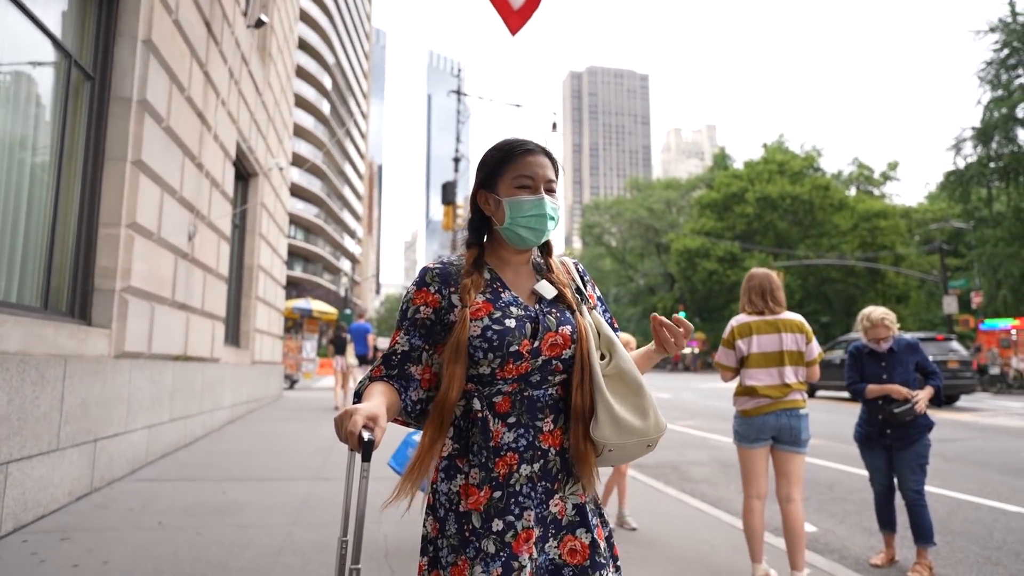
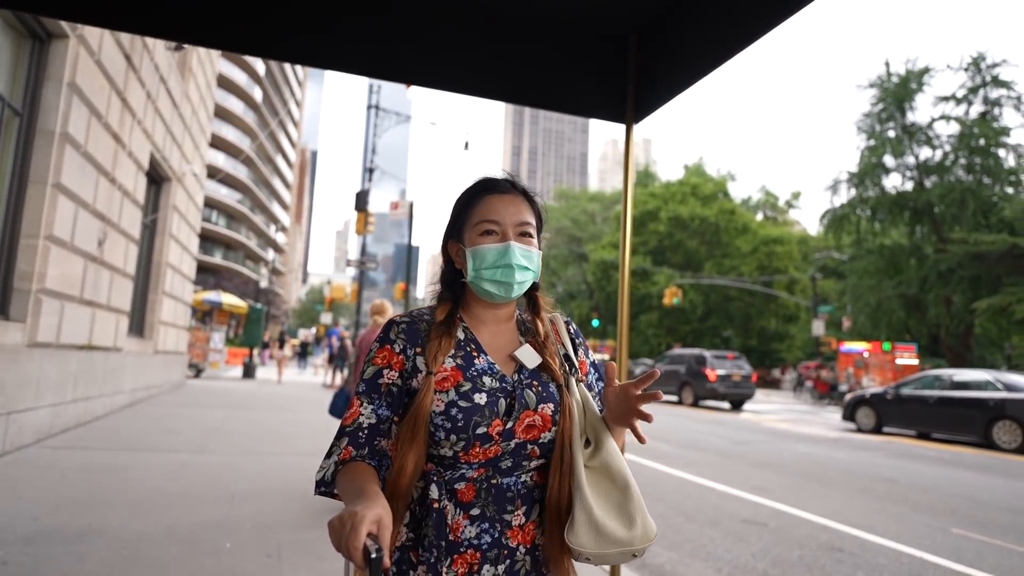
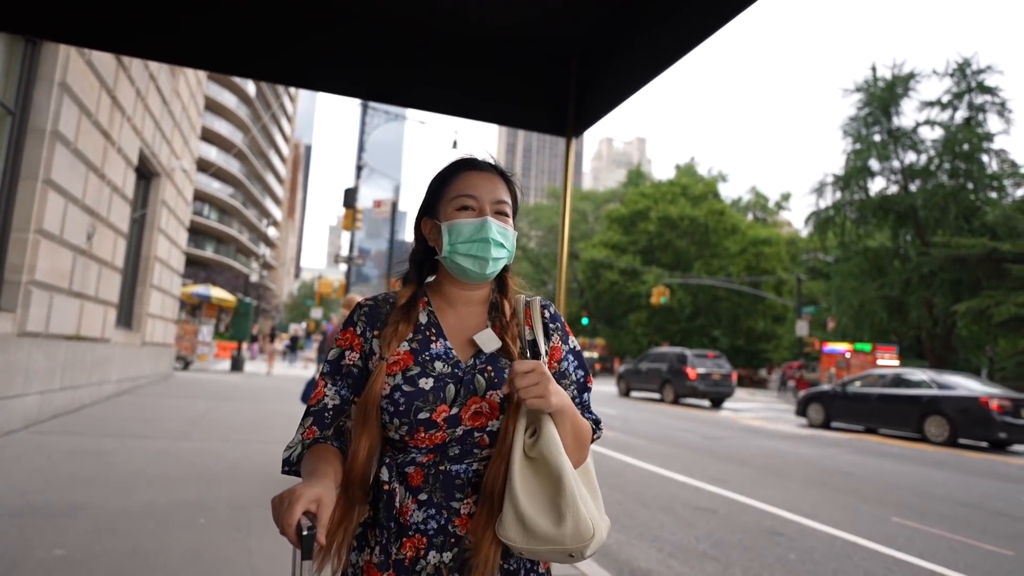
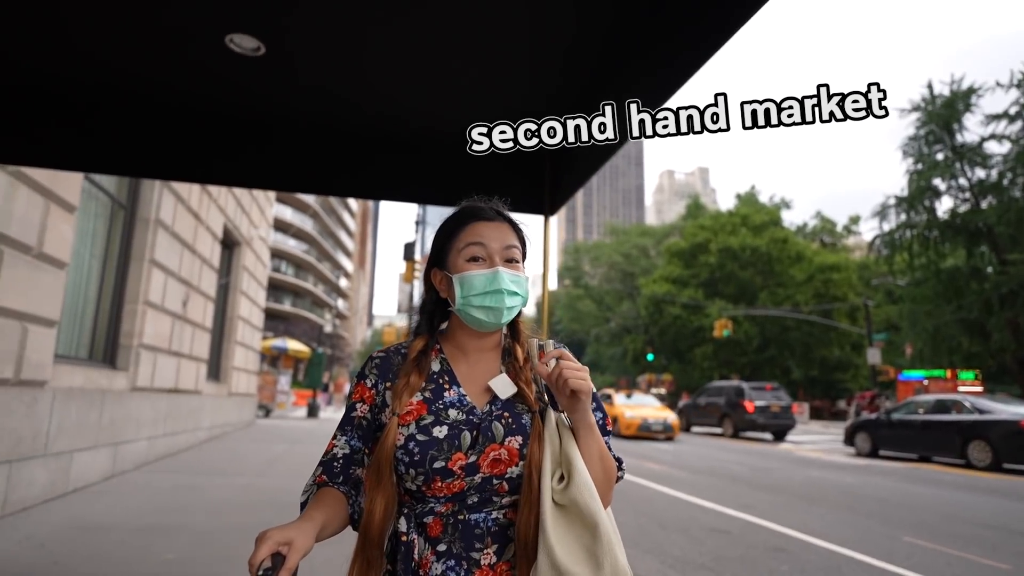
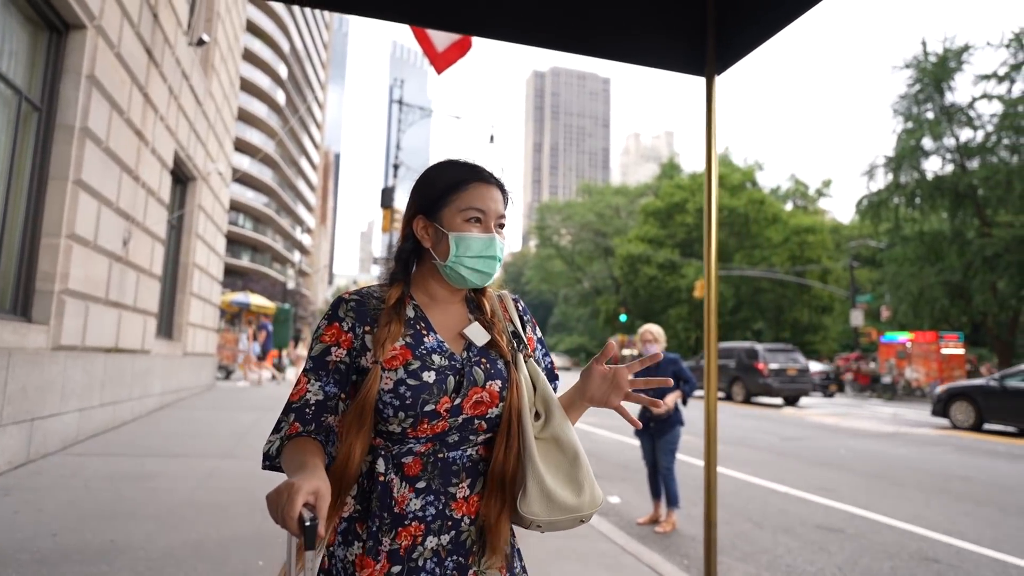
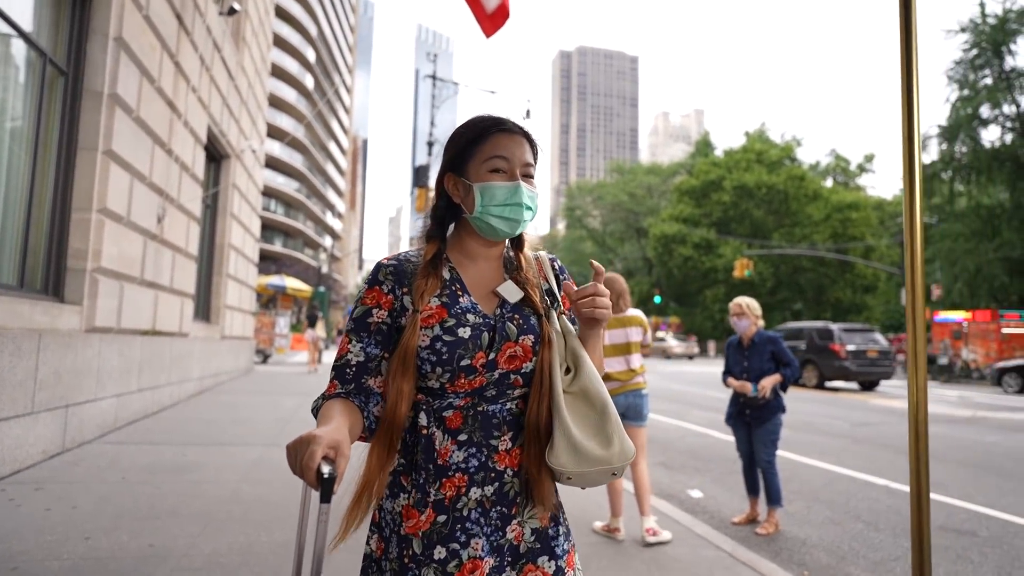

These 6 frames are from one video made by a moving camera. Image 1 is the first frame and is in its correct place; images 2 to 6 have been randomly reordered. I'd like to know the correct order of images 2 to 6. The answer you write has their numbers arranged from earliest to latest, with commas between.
6, 5, 2, 3, 4
